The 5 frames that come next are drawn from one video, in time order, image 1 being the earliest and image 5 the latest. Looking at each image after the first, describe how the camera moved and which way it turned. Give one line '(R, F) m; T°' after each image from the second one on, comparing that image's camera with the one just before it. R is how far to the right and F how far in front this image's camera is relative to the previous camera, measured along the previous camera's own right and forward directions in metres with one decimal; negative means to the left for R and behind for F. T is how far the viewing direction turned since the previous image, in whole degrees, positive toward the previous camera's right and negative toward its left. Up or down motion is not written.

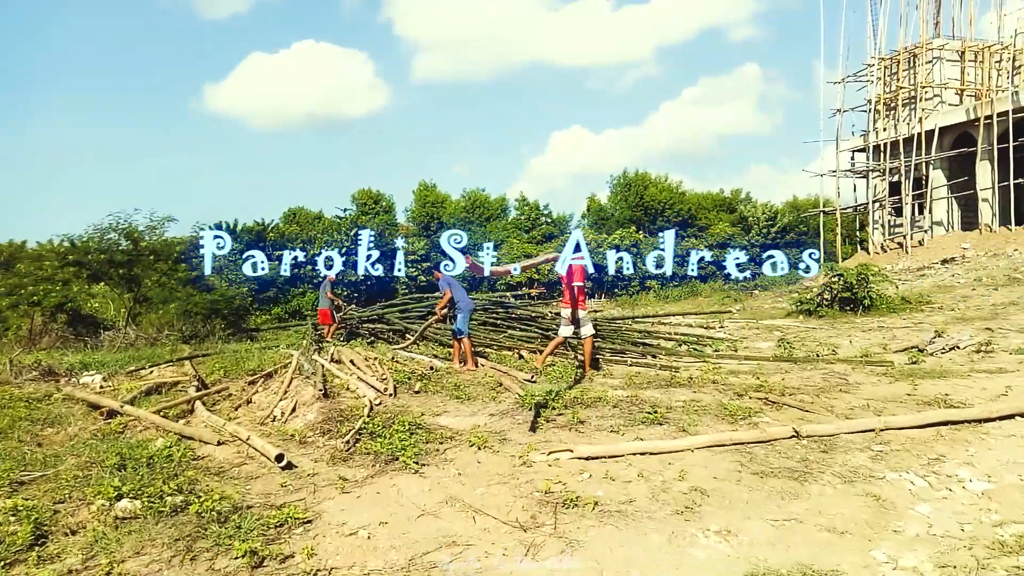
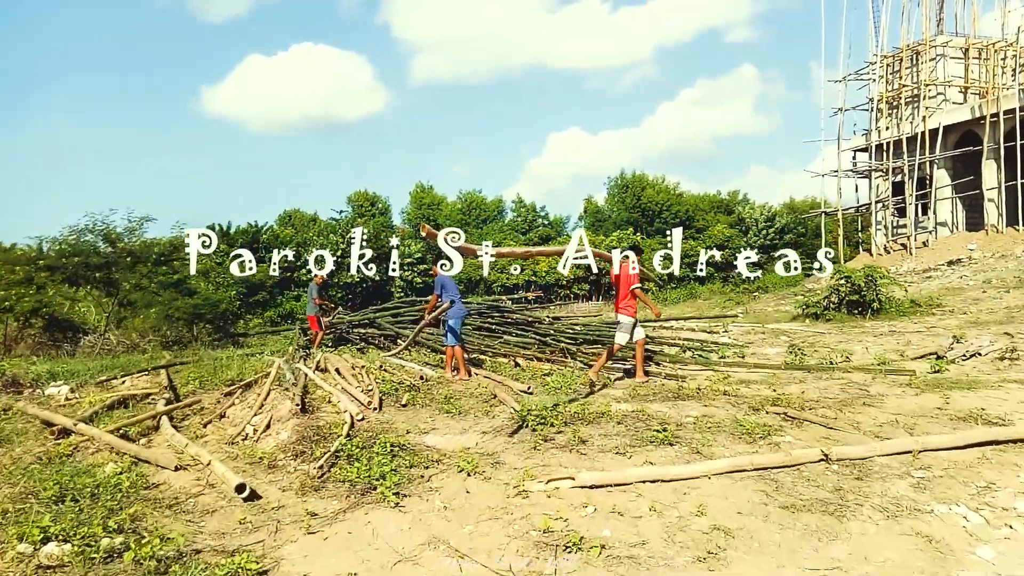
(0.0, +0.5) m; 0°
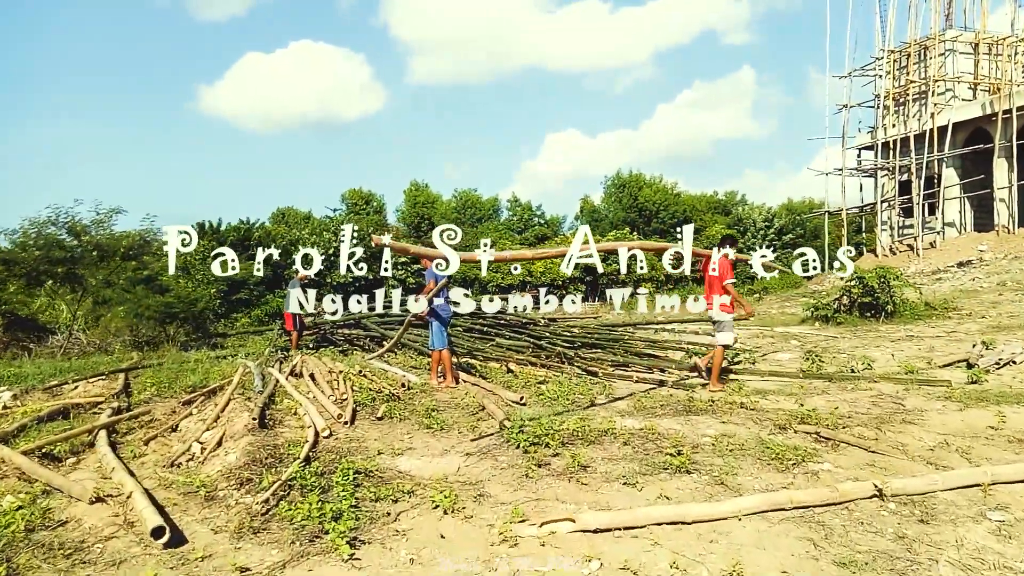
(0.0, +0.7) m; 0°
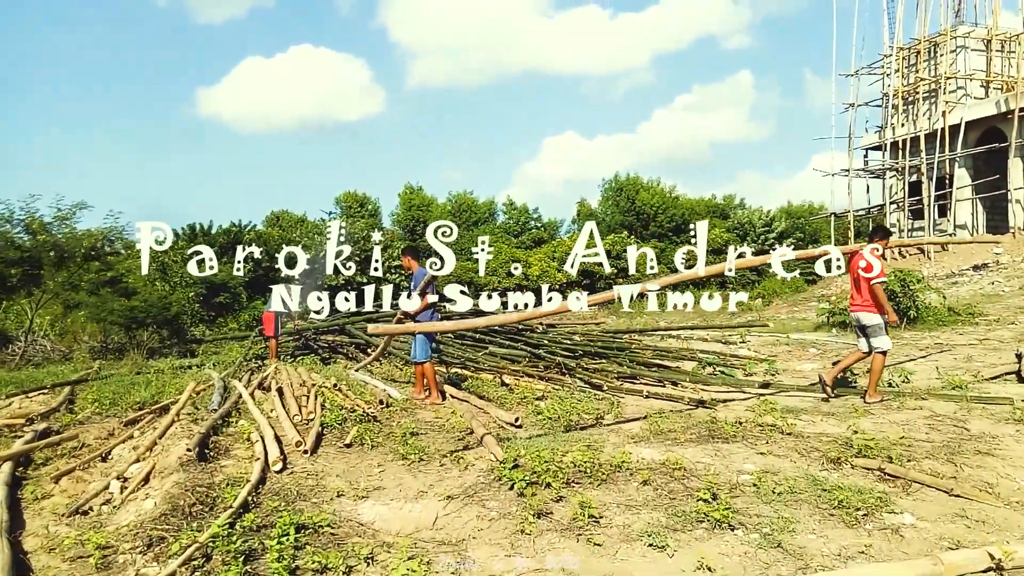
(0.0, +0.9) m; 0°
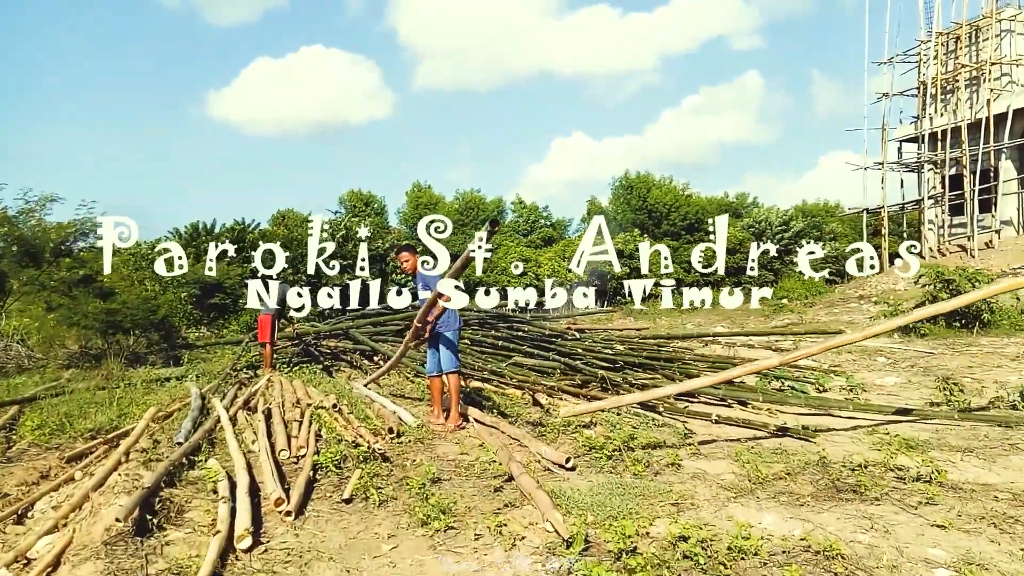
(-0.2, +1.2) m; 0°
